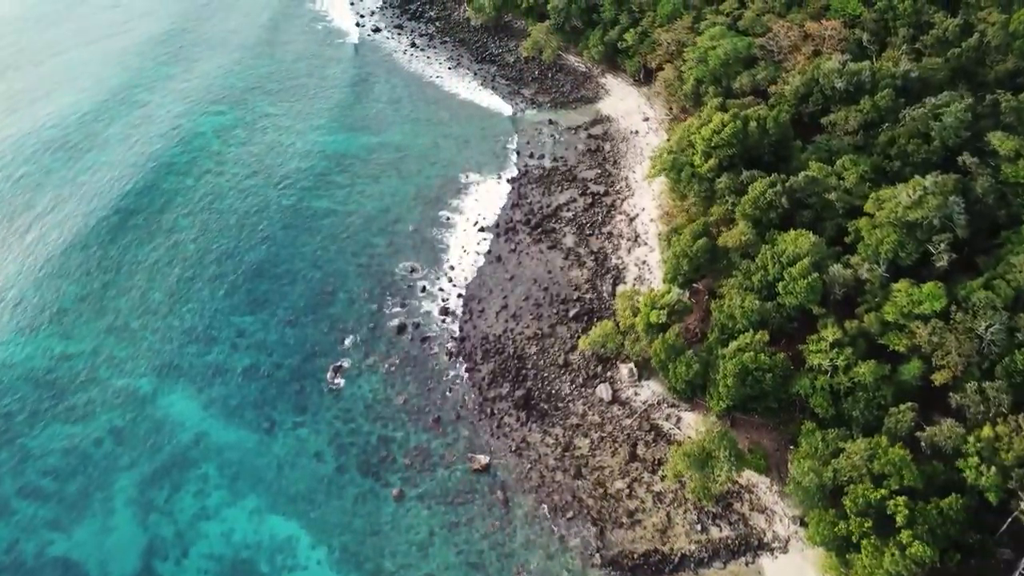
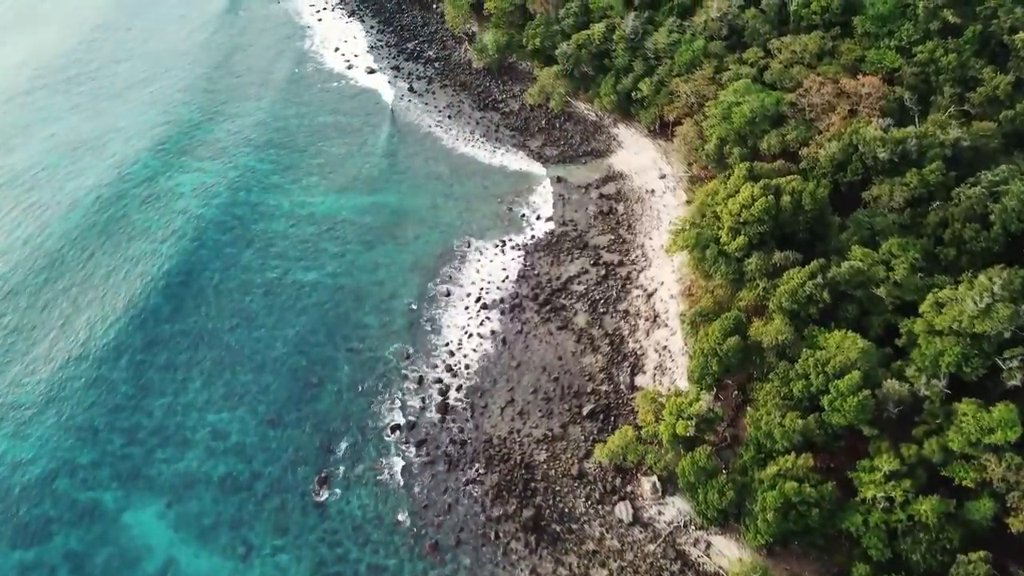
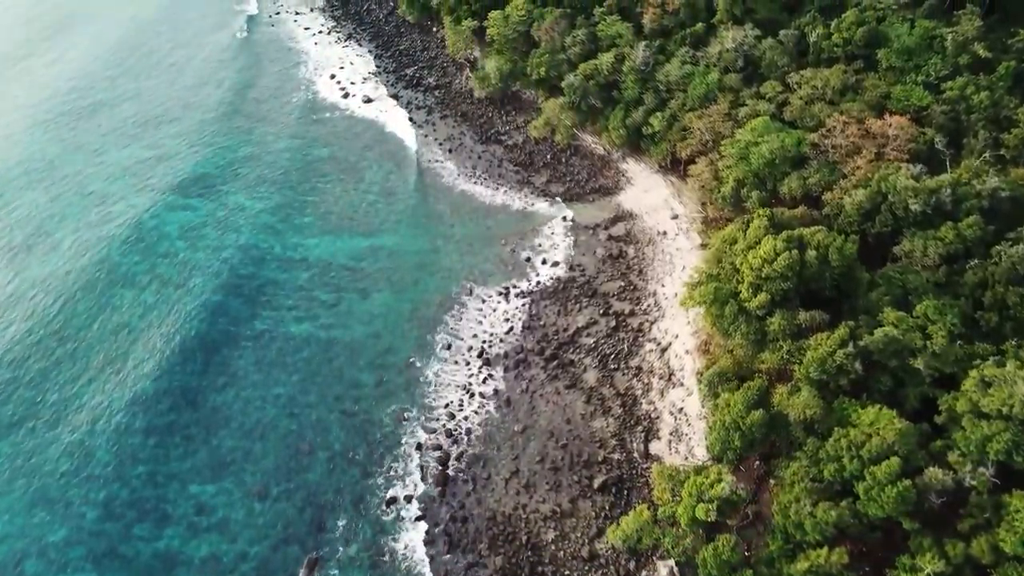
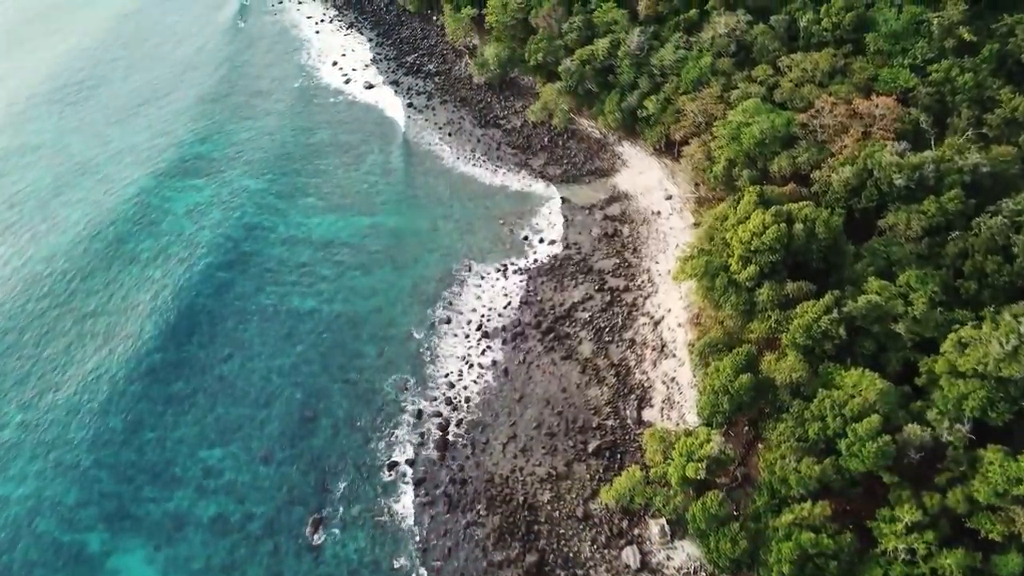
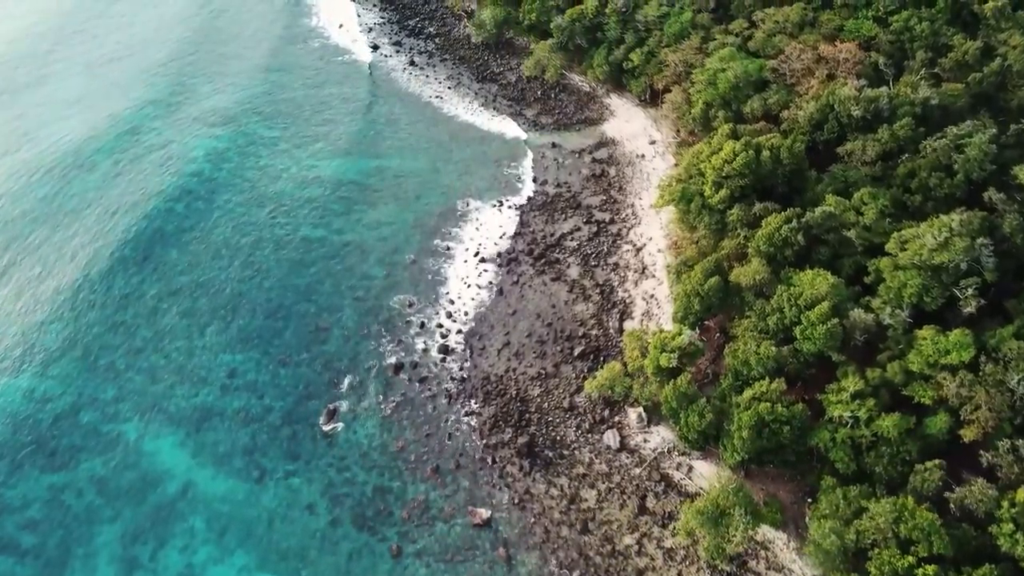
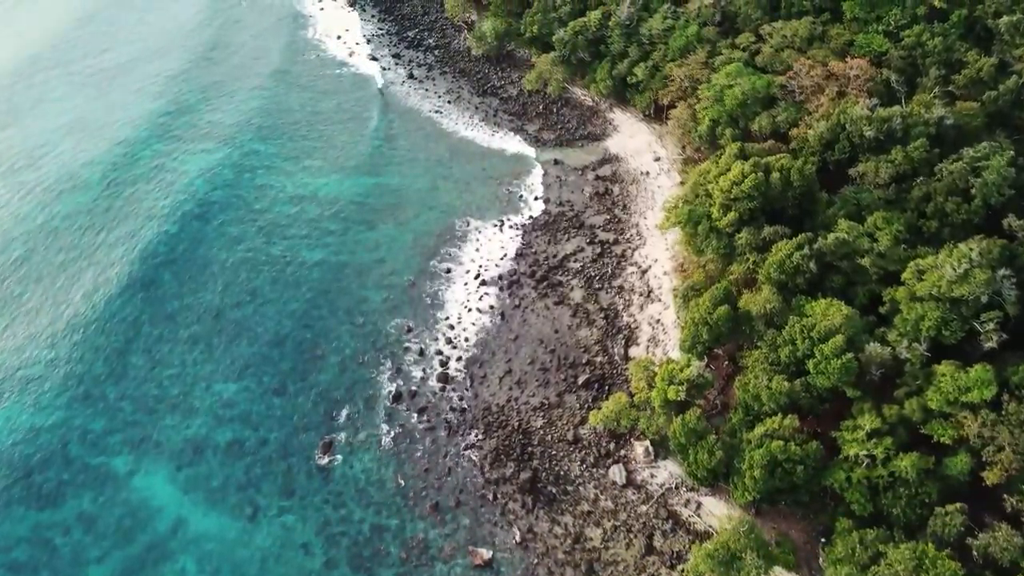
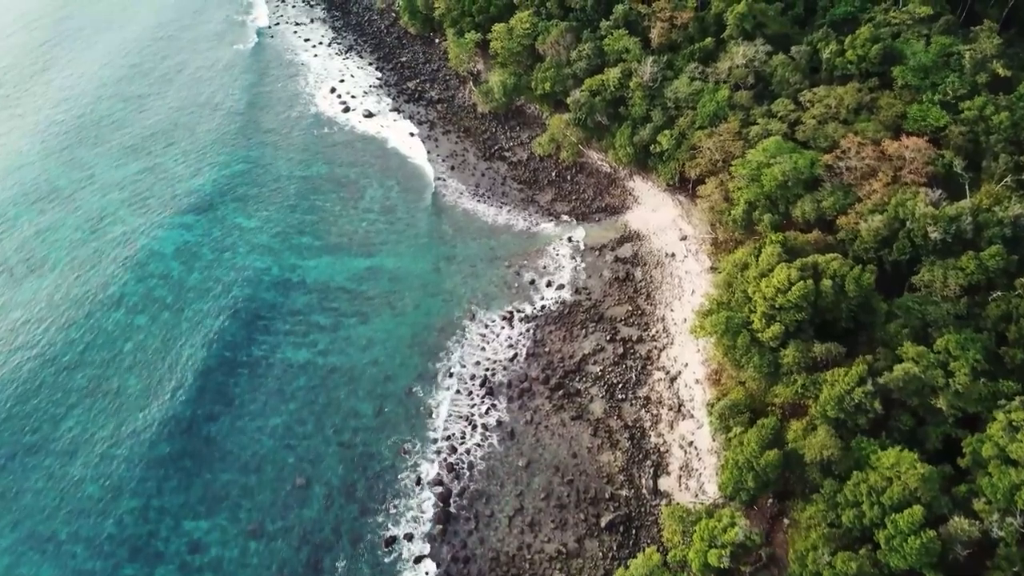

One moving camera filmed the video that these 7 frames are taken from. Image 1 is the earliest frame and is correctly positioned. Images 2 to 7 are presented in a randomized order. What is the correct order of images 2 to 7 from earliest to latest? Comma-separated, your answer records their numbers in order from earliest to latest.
5, 6, 2, 4, 3, 7
